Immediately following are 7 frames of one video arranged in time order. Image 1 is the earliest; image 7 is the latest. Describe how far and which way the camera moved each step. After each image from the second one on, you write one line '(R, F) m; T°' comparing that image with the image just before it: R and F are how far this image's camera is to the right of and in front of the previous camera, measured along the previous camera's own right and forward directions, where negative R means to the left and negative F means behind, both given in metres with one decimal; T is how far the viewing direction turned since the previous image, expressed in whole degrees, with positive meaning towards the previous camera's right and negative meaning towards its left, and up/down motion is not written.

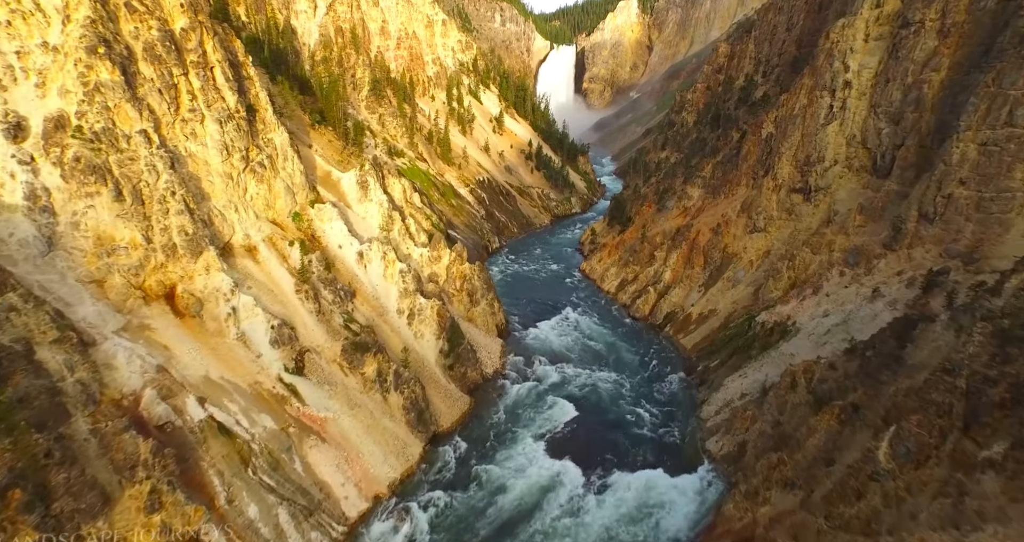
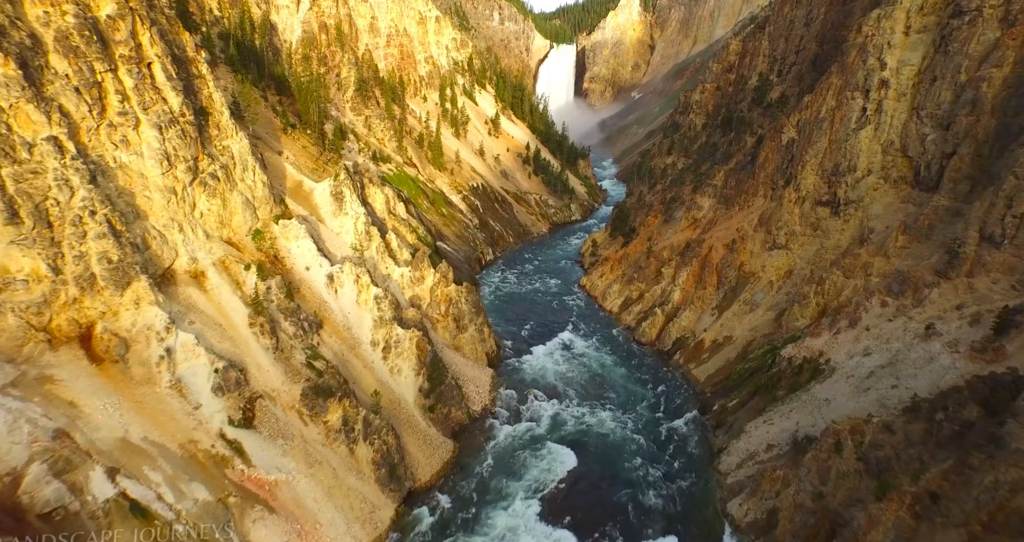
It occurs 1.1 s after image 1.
(+0.5, +4.0) m; 0°
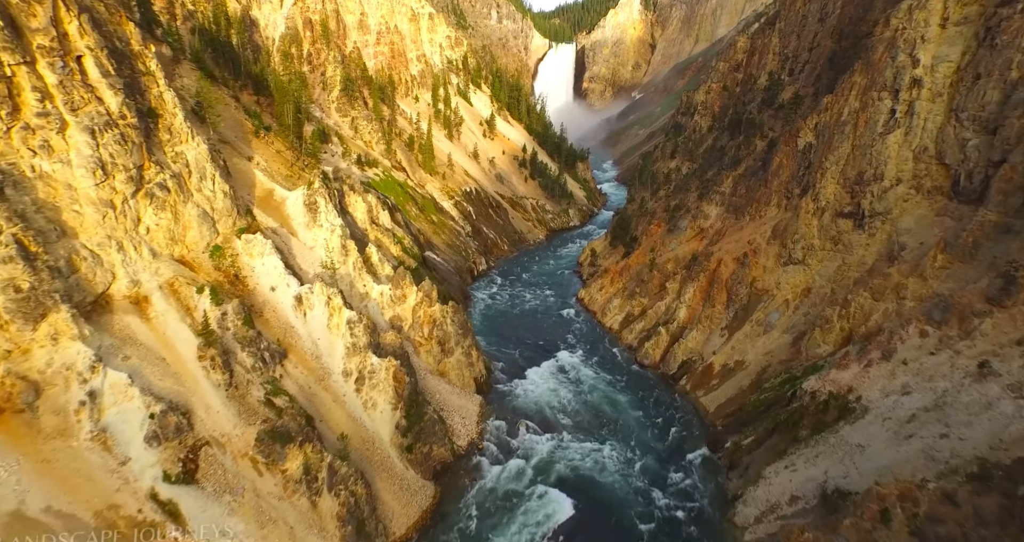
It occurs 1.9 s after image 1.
(+0.5, +3.1) m; 0°
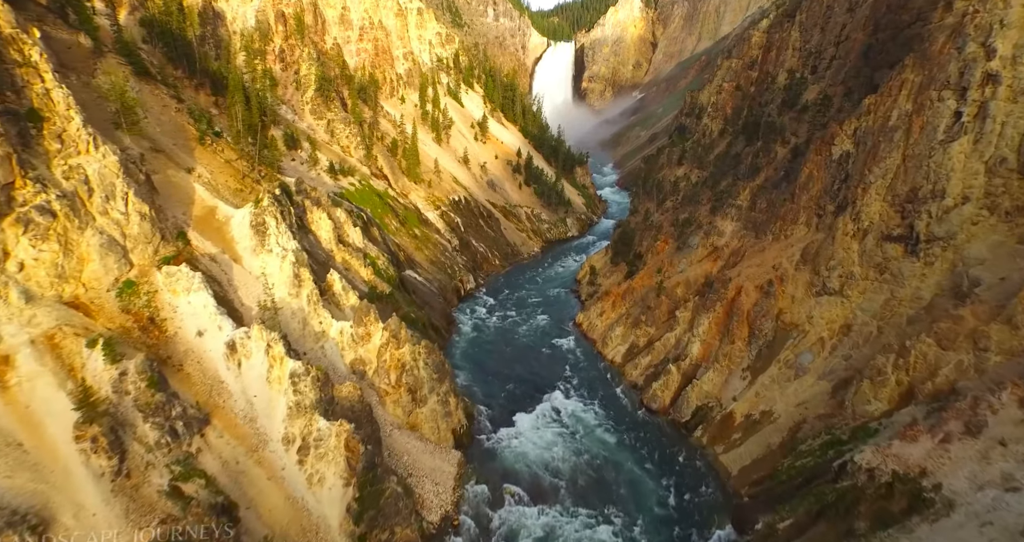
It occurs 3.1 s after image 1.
(+0.7, +5.0) m; 0°
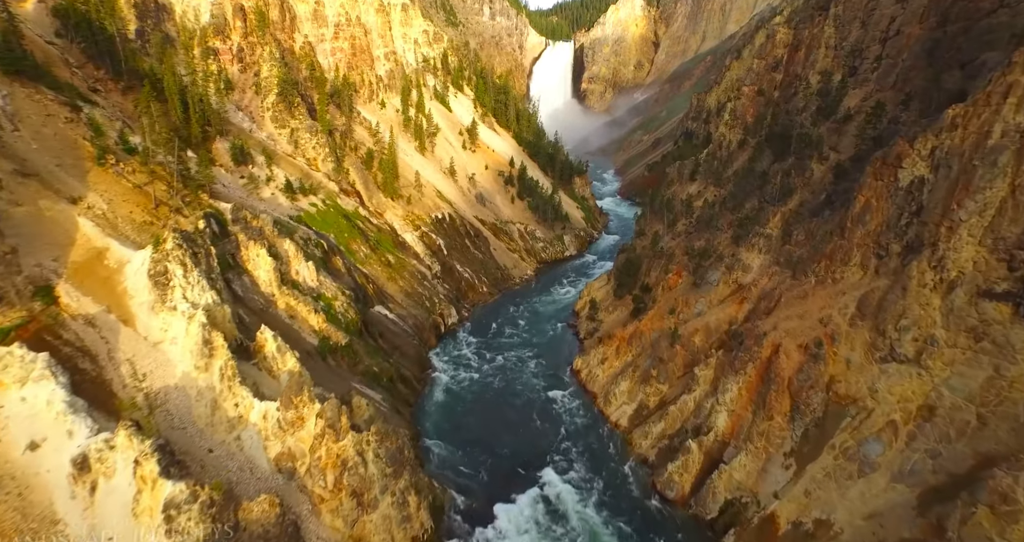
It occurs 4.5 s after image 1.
(+0.9, +6.4) m; 0°
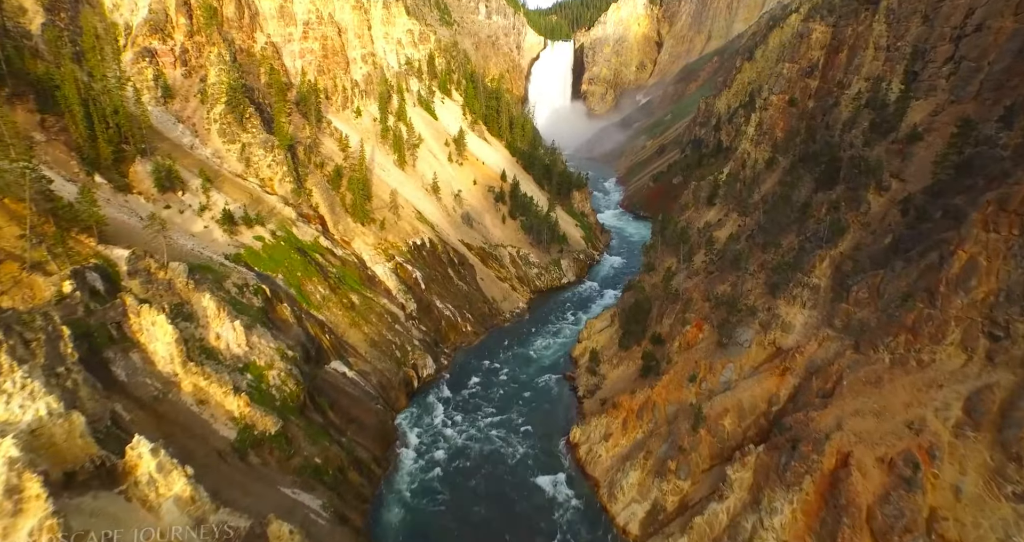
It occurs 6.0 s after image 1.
(+0.9, +6.6) m; 0°
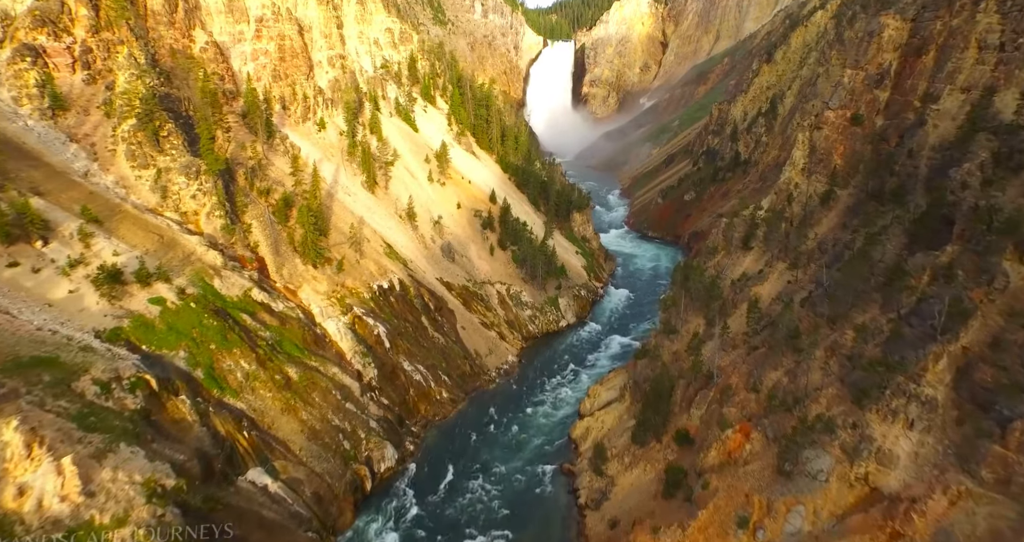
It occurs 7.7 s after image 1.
(+1.0, +8.1) m; 0°
